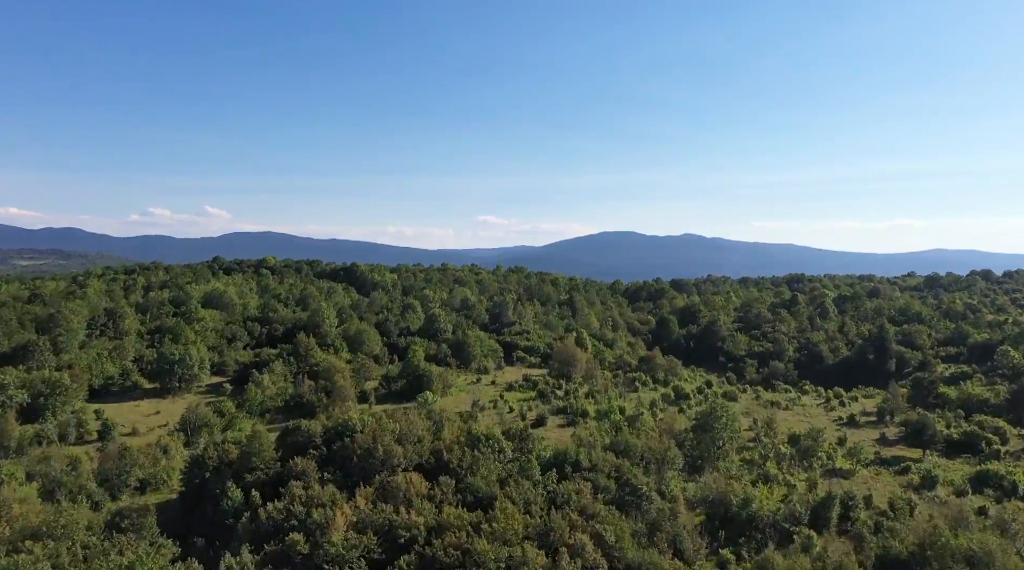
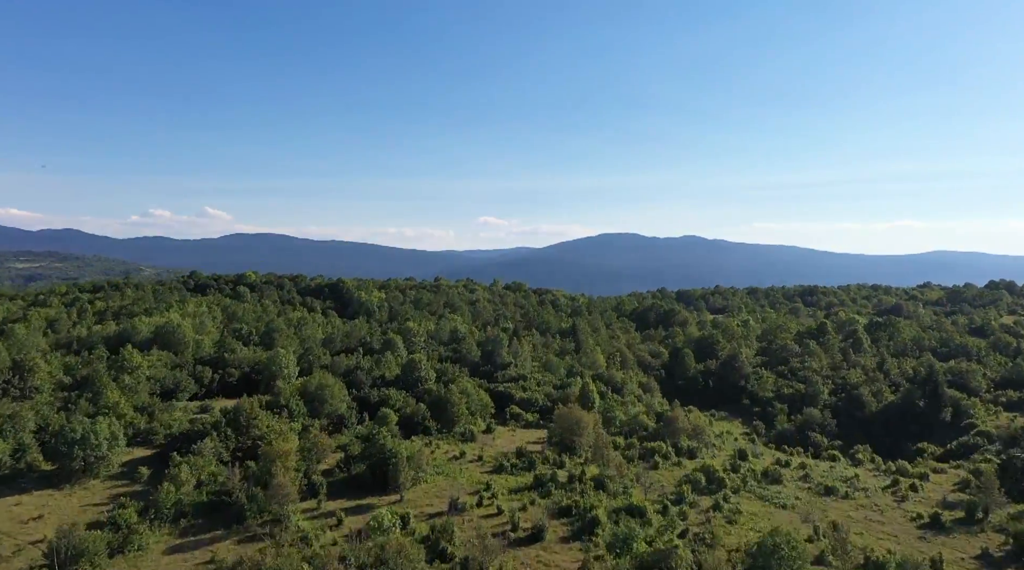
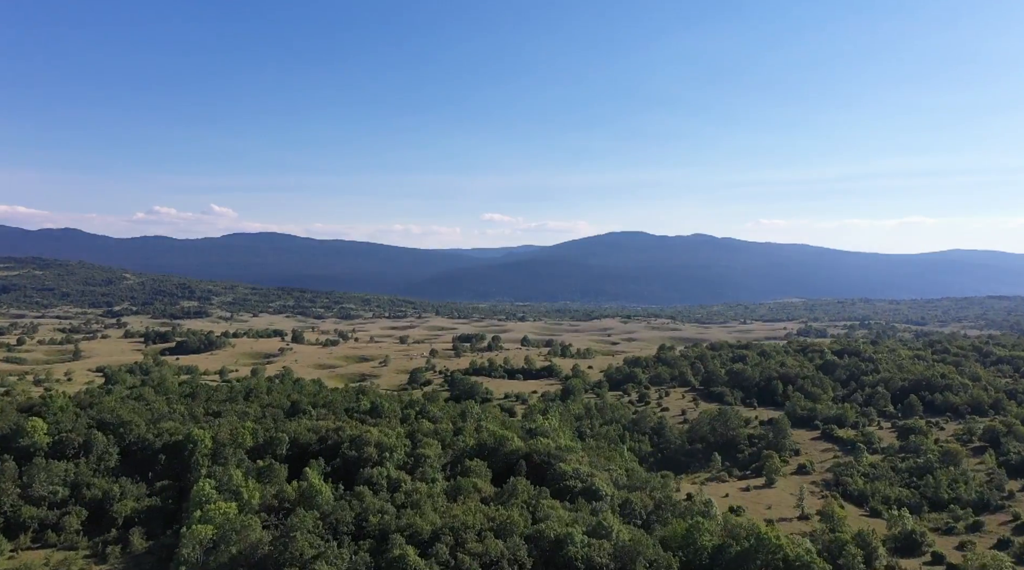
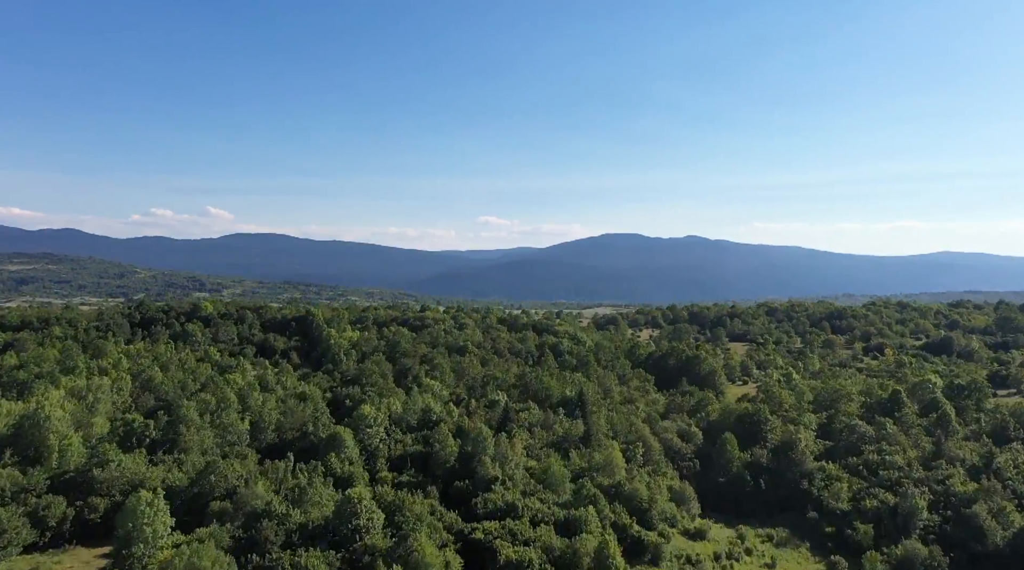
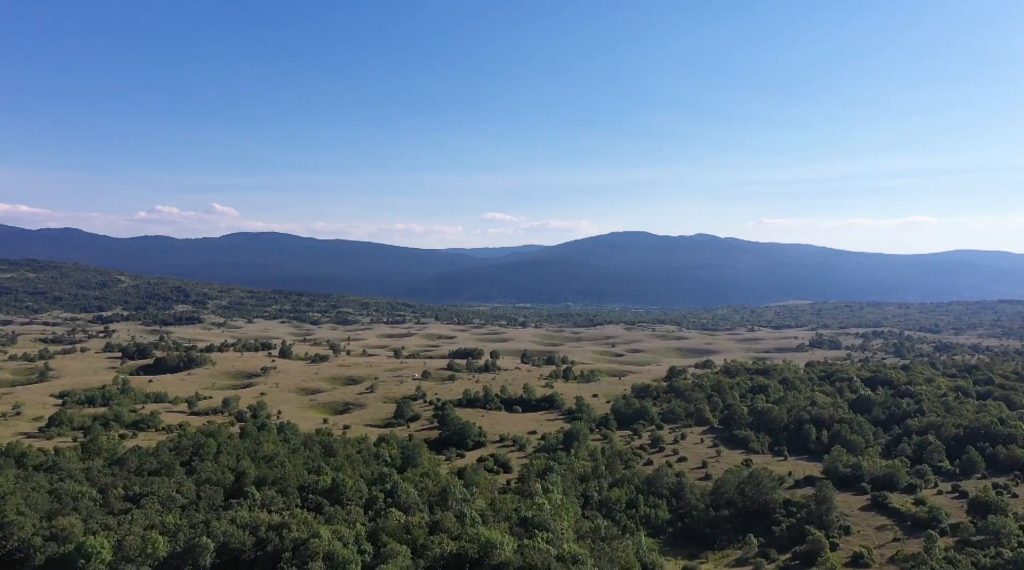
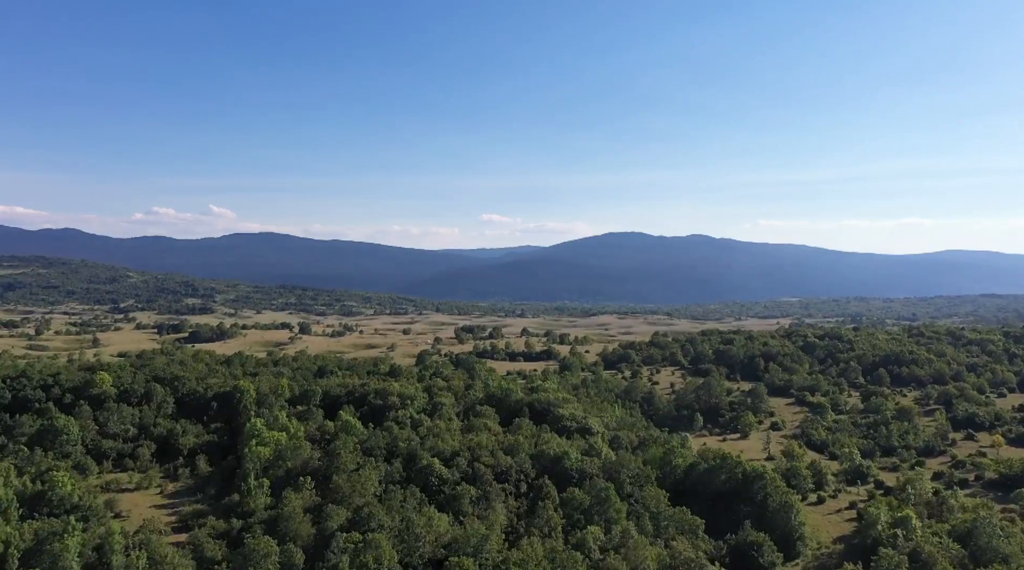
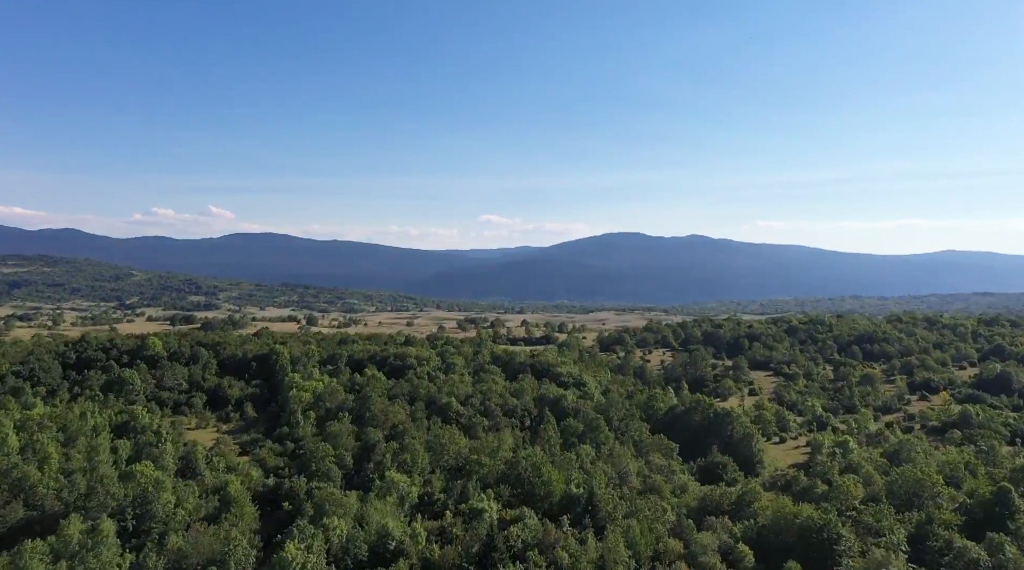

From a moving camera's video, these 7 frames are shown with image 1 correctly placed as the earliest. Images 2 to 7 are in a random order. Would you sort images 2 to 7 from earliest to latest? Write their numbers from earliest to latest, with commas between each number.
2, 4, 7, 6, 3, 5
